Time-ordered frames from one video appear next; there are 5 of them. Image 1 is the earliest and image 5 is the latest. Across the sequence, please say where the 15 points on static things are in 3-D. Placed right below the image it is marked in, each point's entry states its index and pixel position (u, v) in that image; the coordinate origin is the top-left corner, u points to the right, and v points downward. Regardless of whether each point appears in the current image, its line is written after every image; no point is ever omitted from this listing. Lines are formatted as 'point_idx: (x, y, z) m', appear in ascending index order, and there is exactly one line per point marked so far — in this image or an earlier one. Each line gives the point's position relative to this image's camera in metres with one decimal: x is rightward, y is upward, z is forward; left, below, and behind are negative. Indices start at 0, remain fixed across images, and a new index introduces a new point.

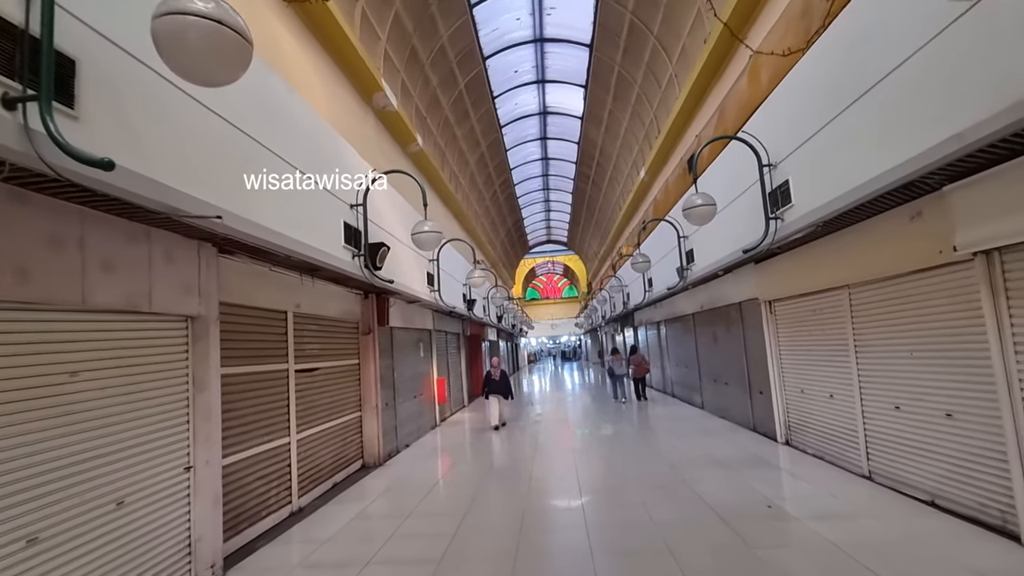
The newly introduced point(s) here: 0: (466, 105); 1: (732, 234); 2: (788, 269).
0: (-1.0, +4.0, +10.9) m
1: (+2.9, +0.7, +6.3) m
2: (+3.1, +0.2, +5.6) m
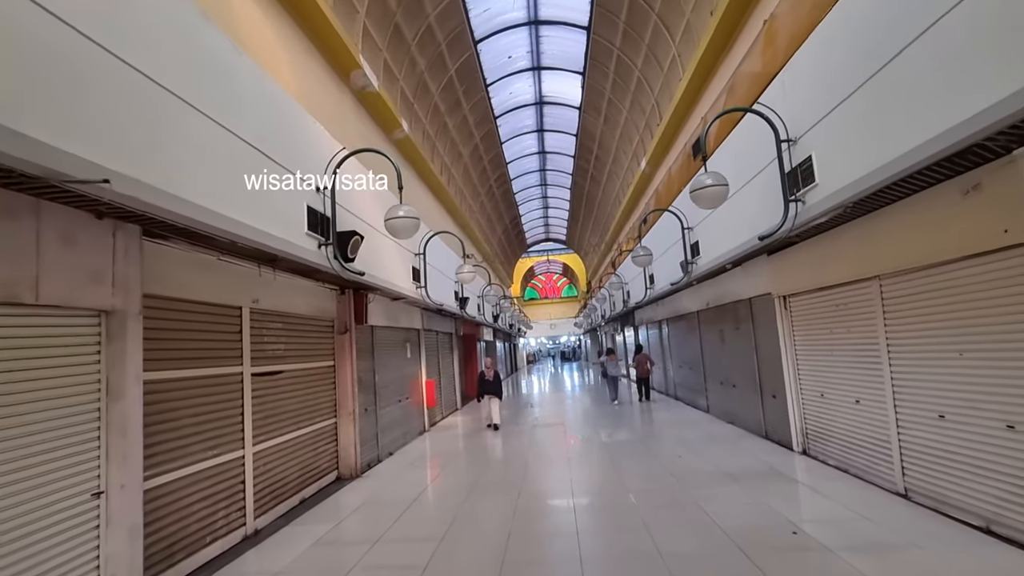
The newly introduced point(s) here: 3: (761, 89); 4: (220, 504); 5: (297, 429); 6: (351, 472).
0: (-1.1, +4.1, +10.4) m
1: (+2.7, +0.8, +5.8) m
2: (+3.0, +0.3, +5.1) m
3: (+2.6, +2.1, +5.1) m
4: (-2.2, -1.7, +3.8) m
5: (-2.2, -1.4, +5.0) m
6: (-1.9, -2.2, +6.0) m
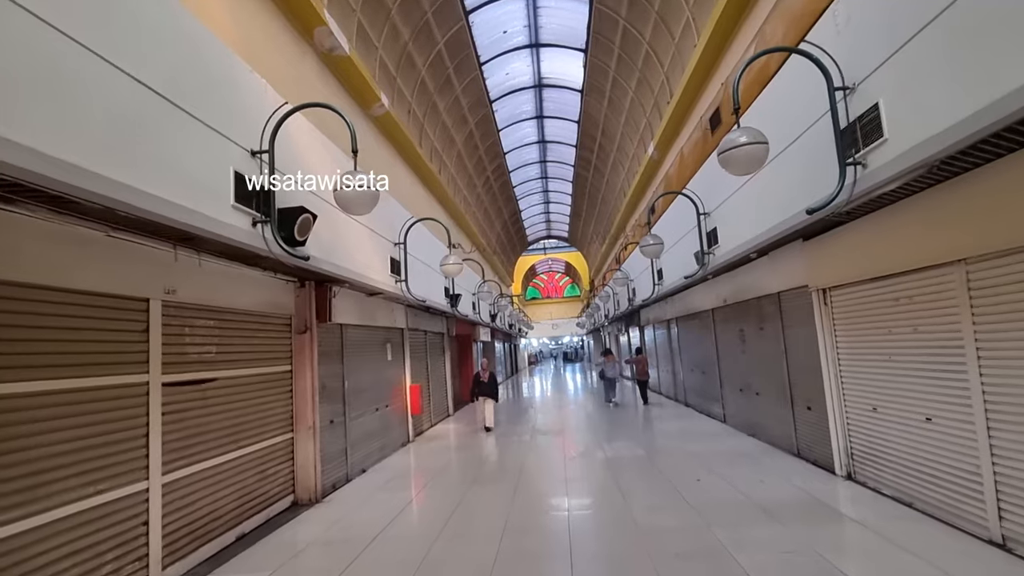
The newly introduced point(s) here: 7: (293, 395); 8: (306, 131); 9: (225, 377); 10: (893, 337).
0: (-1.2, +4.2, +9.5) m
1: (+2.6, +0.9, +4.8) m
2: (+2.9, +0.4, +4.1) m
3: (+2.4, +2.1, +4.2) m
4: (-2.4, -1.6, +2.9) m
5: (-2.3, -1.4, +4.1) m
6: (-2.1, -2.1, +5.1) m
7: (-2.3, -1.1, +5.2) m
8: (-2.0, +1.6, +4.9) m
9: (-2.4, -0.7, +4.1) m
10: (+3.0, -0.4, +3.9) m
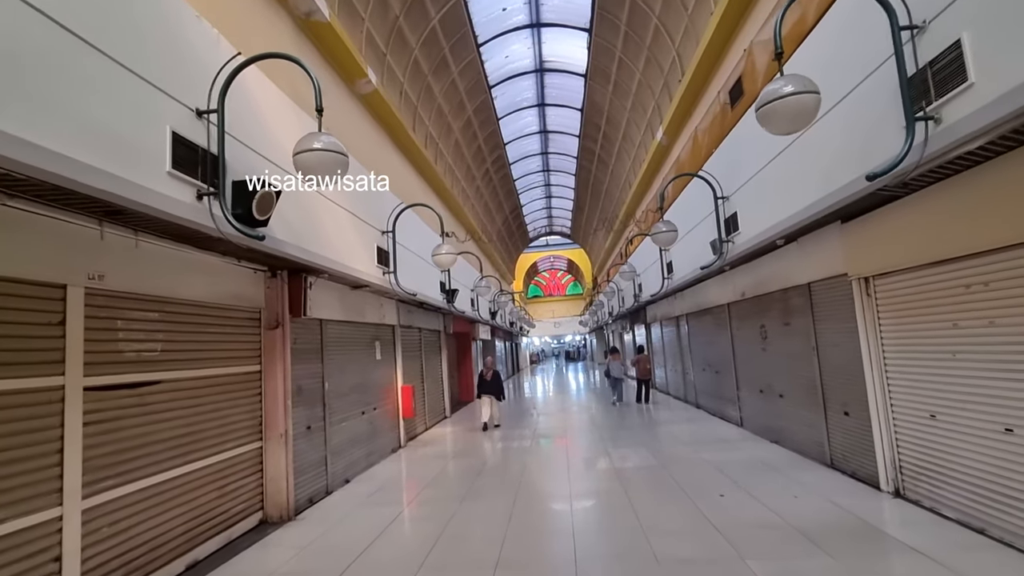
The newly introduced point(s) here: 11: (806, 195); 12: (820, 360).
0: (-1.2, +4.3, +8.9) m
1: (+2.6, +1.0, +4.2) m
2: (+2.9, +0.5, +3.5) m
3: (+2.4, +2.2, +3.6) m
4: (-2.4, -1.5, +2.3) m
5: (-2.4, -1.3, +3.6) m
6: (-2.1, -2.1, +4.5) m
7: (-2.3, -1.0, +4.6) m
8: (-2.1, +1.7, +4.3) m
9: (-2.4, -0.6, +3.5) m
10: (+3.0, -0.3, +3.3) m
11: (+2.6, +0.8, +4.5) m
12: (+3.1, -0.7, +4.9) m
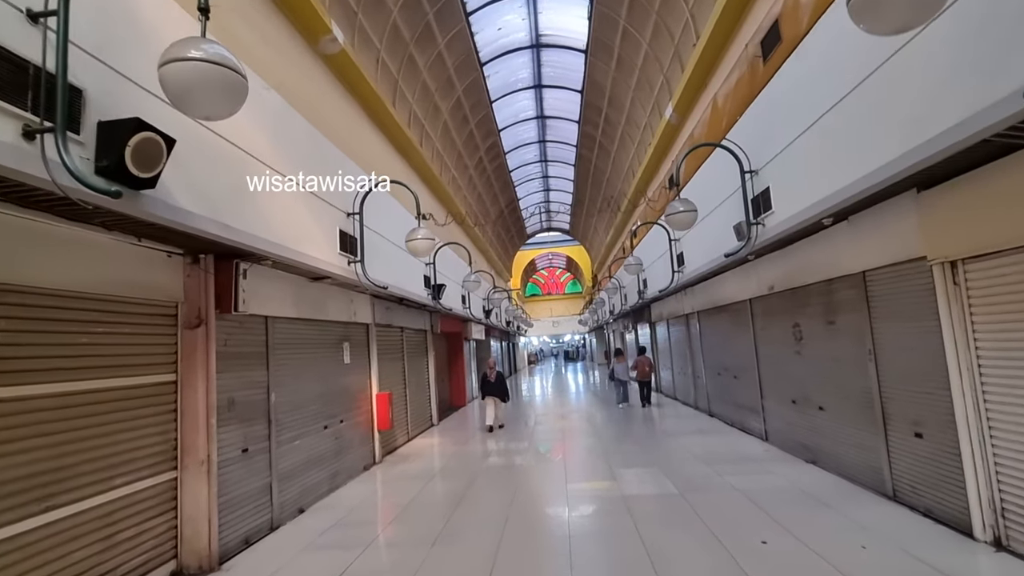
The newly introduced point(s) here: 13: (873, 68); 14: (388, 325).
0: (-1.4, +4.4, +7.9) m
1: (+2.5, +1.0, +3.3) m
2: (+2.7, +0.6, +2.6) m
3: (+2.3, +2.3, +2.6) m
4: (-2.5, -1.4, +1.4) m
5: (-2.5, -1.2, +2.6) m
6: (-2.2, -2.0, +3.6) m
7: (-2.4, -0.9, +3.6) m
8: (-2.2, +1.7, +3.3) m
9: (-2.5, -0.6, +2.6) m
10: (+2.9, -0.2, +2.4) m
11: (+2.5, +0.9, +3.5) m
12: (+2.9, -0.6, +3.9) m
13: (+2.4, +1.5, +3.5) m
14: (-1.9, -0.6, +7.7) m
